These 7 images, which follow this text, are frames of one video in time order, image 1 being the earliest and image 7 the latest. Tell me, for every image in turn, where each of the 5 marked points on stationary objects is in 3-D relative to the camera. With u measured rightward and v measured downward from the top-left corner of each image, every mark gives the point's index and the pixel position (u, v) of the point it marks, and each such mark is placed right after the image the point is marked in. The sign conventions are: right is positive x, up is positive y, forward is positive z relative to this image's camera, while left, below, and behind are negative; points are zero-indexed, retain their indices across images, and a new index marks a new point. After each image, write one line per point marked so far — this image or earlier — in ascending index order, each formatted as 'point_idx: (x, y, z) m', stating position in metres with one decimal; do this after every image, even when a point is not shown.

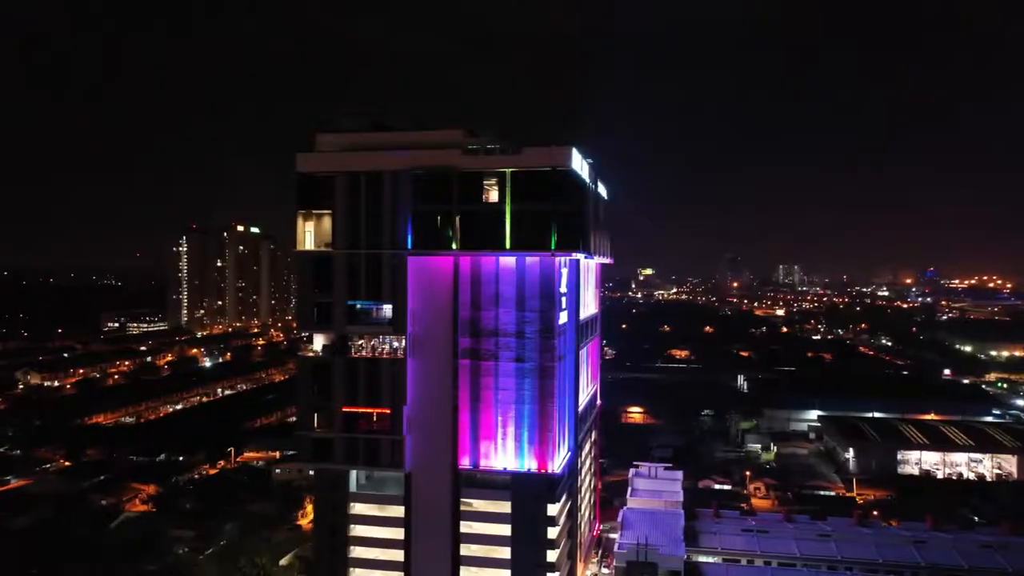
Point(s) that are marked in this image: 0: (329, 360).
0: (-4.9, -2.0, +18.9) m
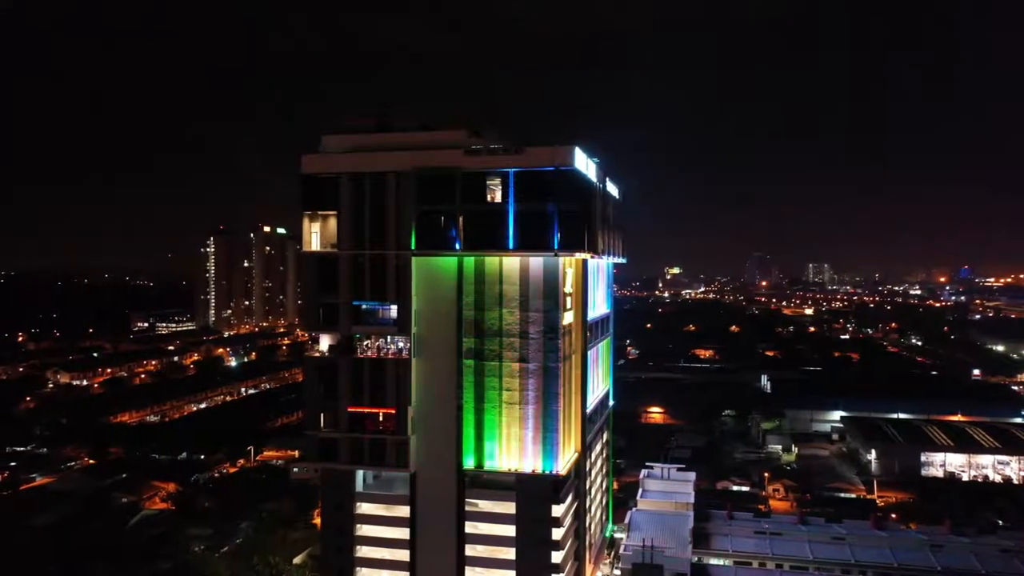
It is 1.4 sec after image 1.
0: (-4.8, -2.0, +19.0) m
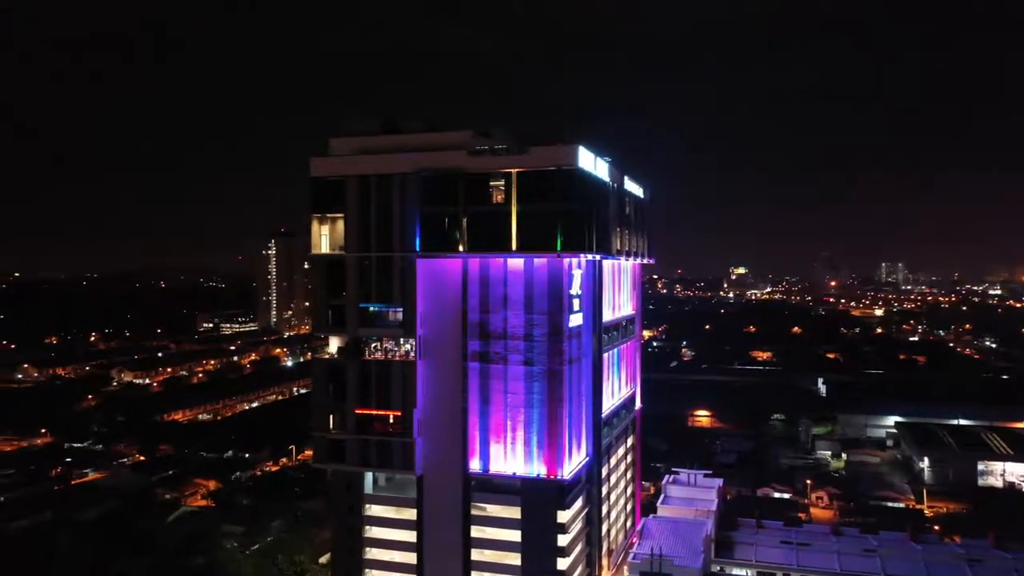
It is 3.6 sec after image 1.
0: (-4.6, -2.1, +19.0) m
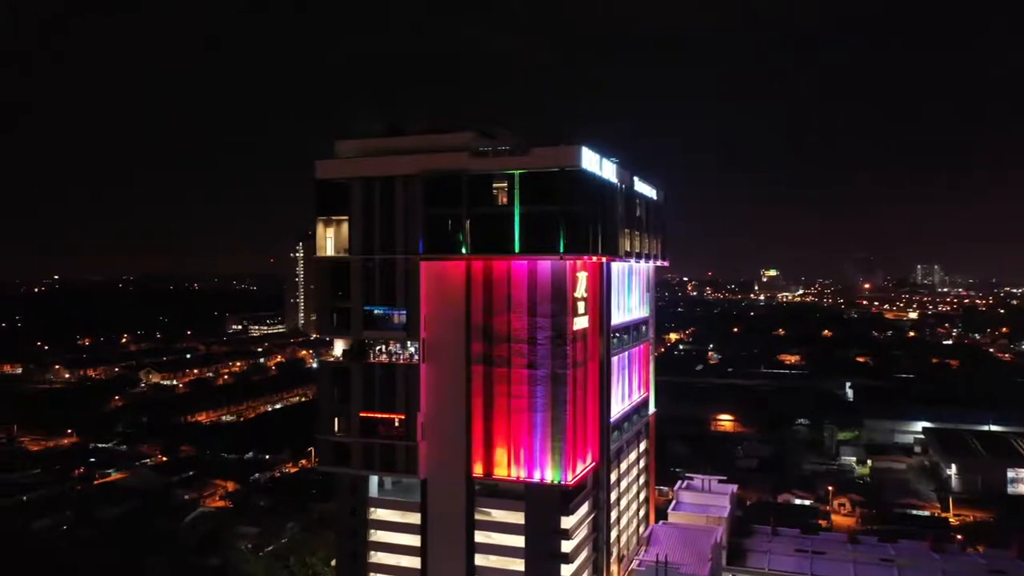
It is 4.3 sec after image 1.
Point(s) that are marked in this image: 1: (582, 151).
0: (-4.5, -2.1, +19.0) m
1: (+1.8, +3.4, +17.5) m
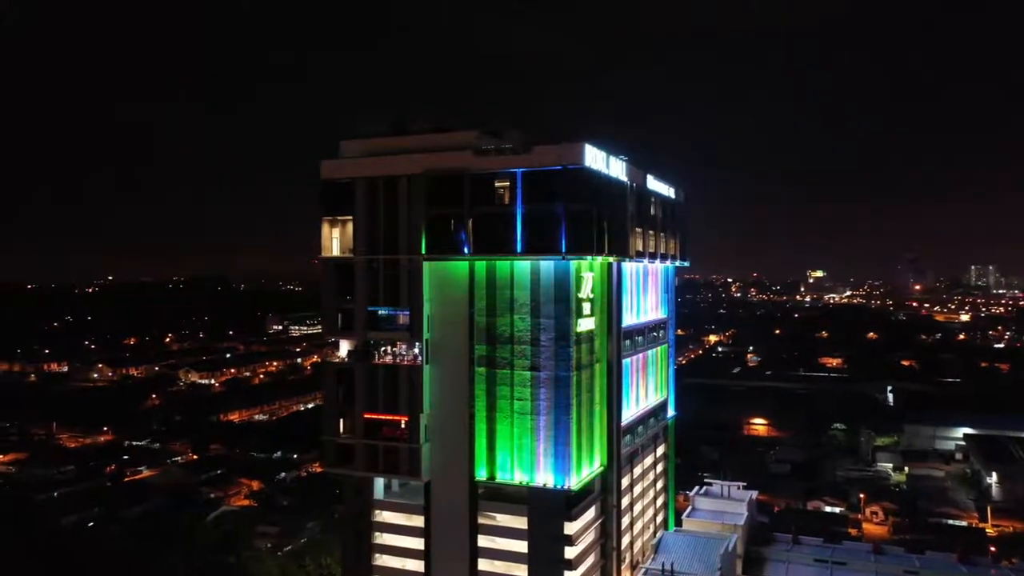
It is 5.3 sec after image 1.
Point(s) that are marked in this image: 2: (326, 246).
0: (-4.4, -2.1, +18.9) m
1: (+1.8, +3.4, +17.1) m
2: (-5.2, +1.2, +19.3) m
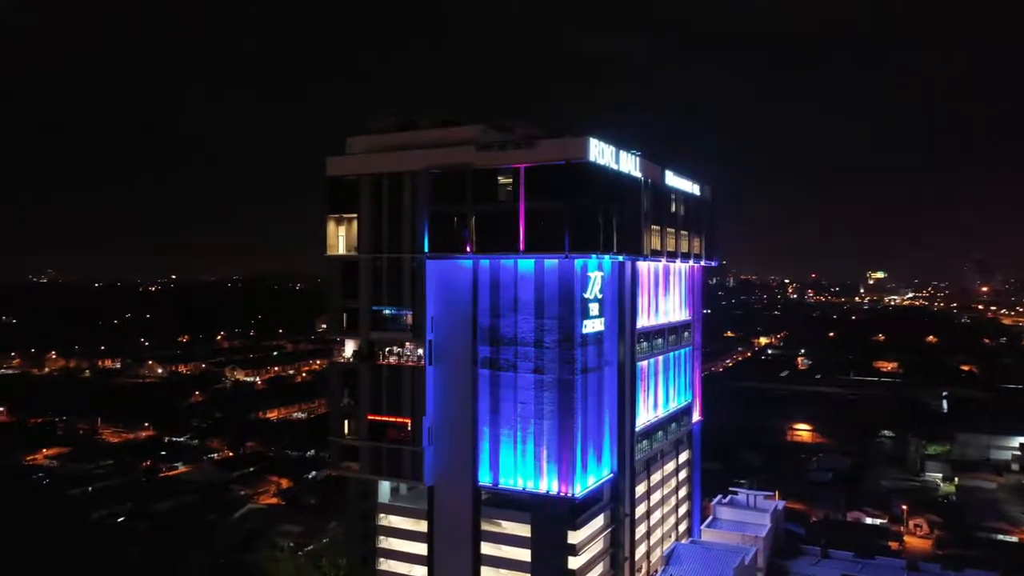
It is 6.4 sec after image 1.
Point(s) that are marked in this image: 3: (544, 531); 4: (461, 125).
0: (-4.2, -2.1, +18.6) m
1: (+1.9, +3.4, +16.4) m
2: (-4.9, +1.2, +19.0) m
3: (+0.8, -5.8, +16.8) m
4: (-1.3, +4.3, +18.4) m
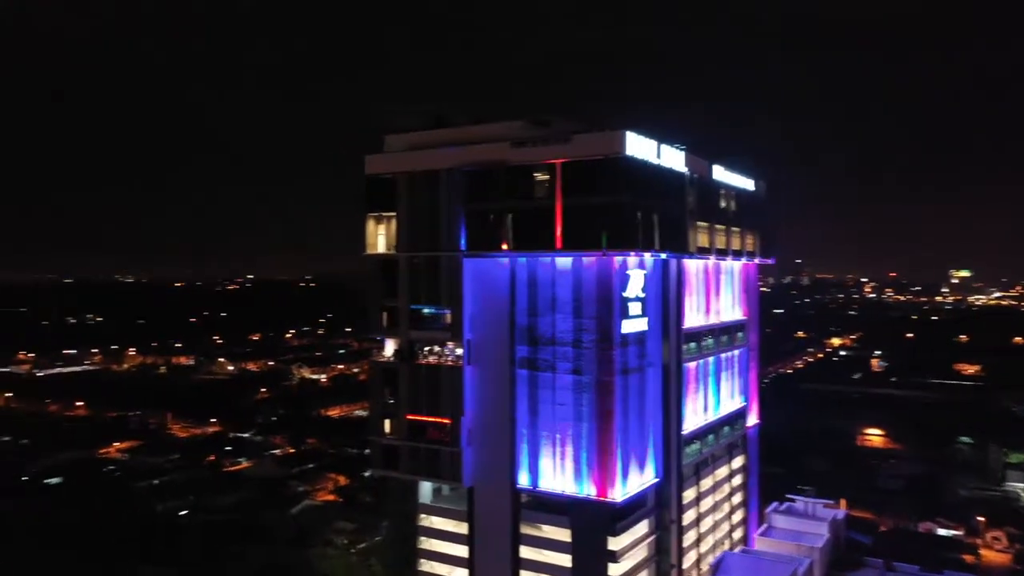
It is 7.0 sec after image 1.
0: (-3.1, -2.1, +18.5) m
1: (+2.8, +3.5, +15.9) m
2: (-3.8, +1.2, +19.0) m
3: (+1.7, -5.8, +16.4) m
4: (-0.3, +4.4, +18.1) m
